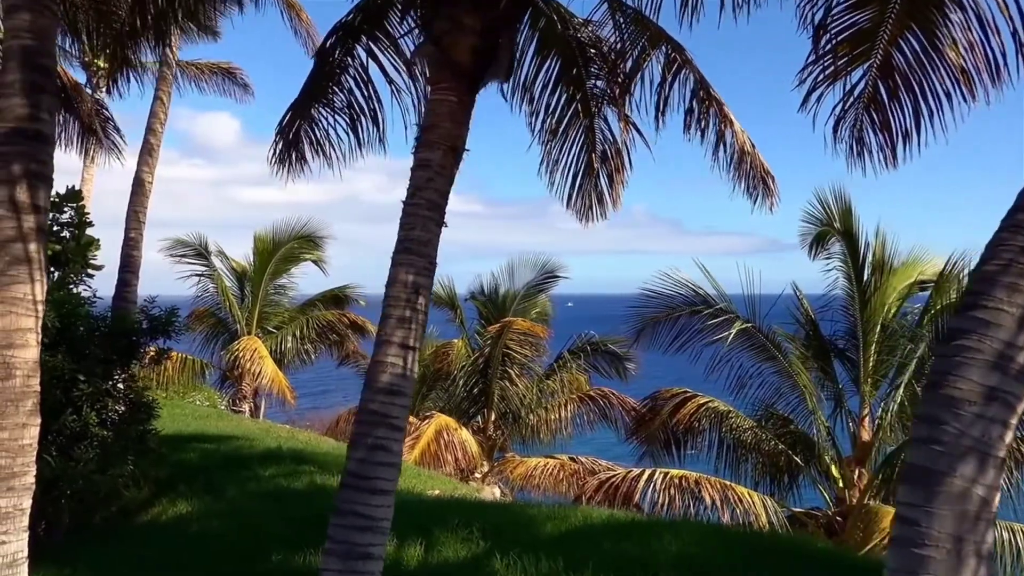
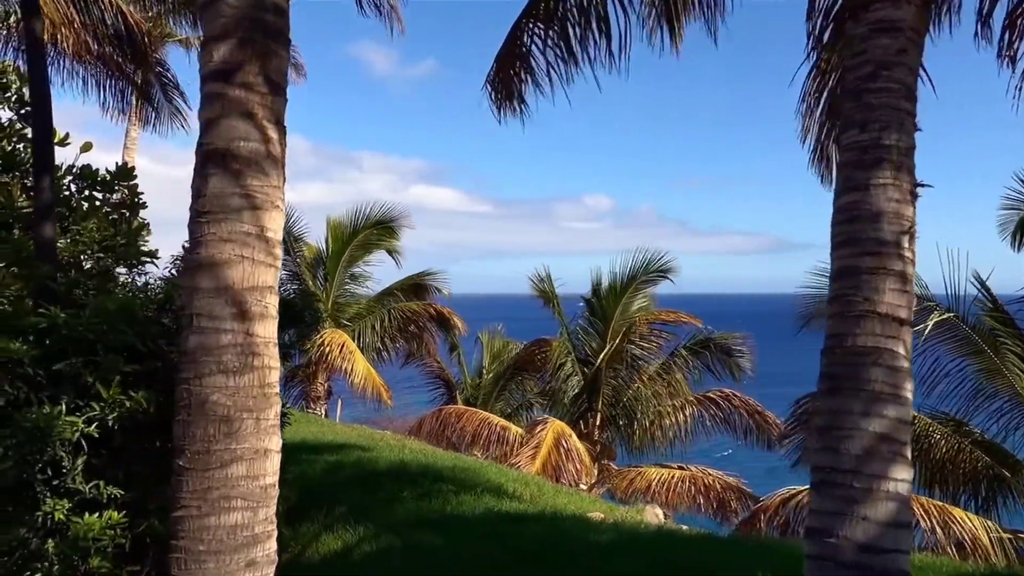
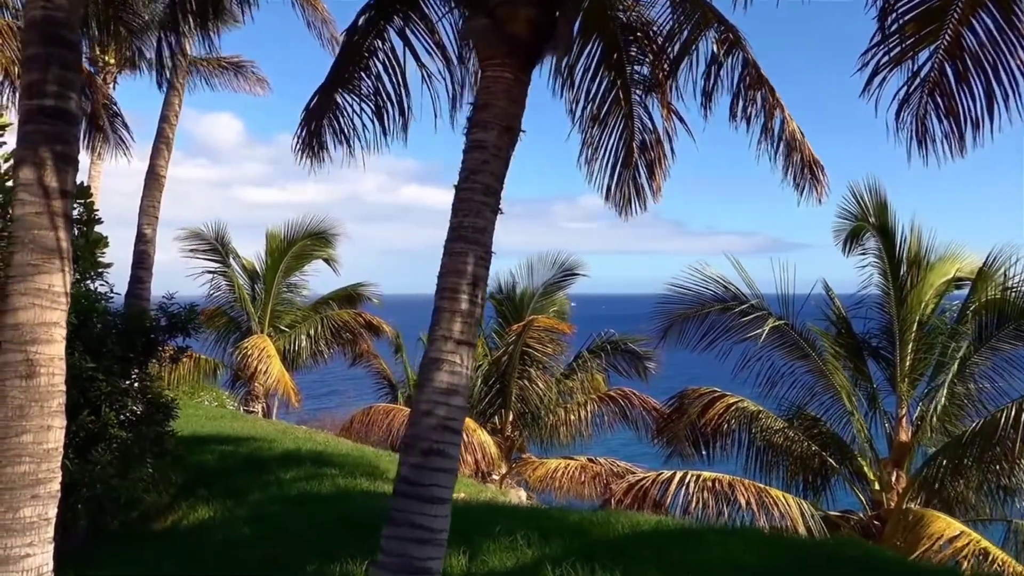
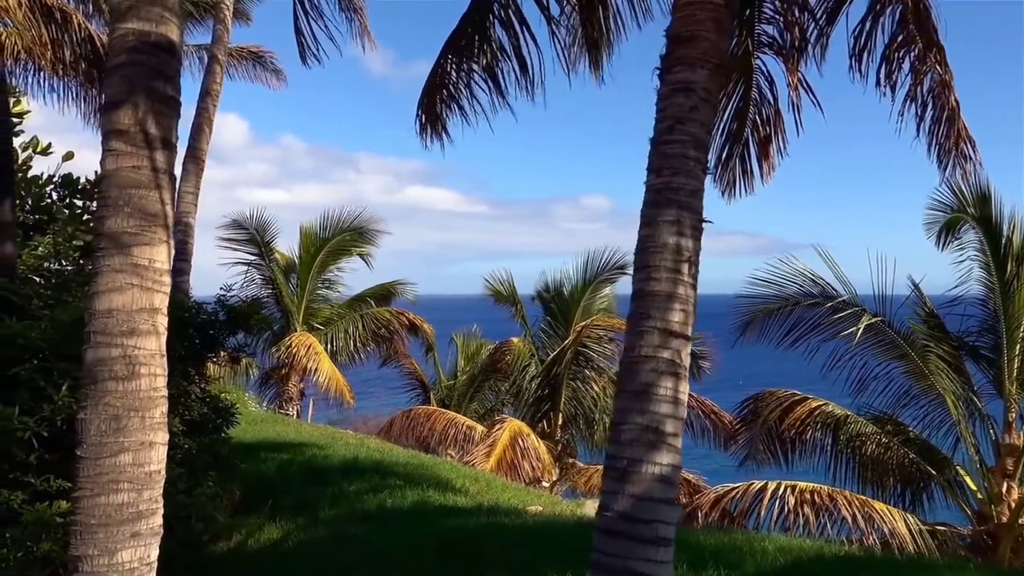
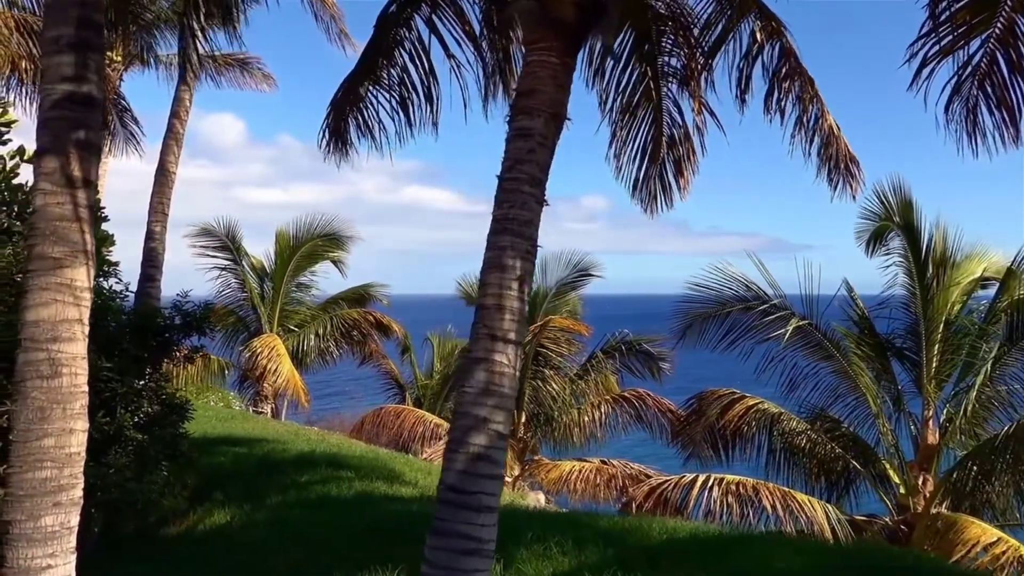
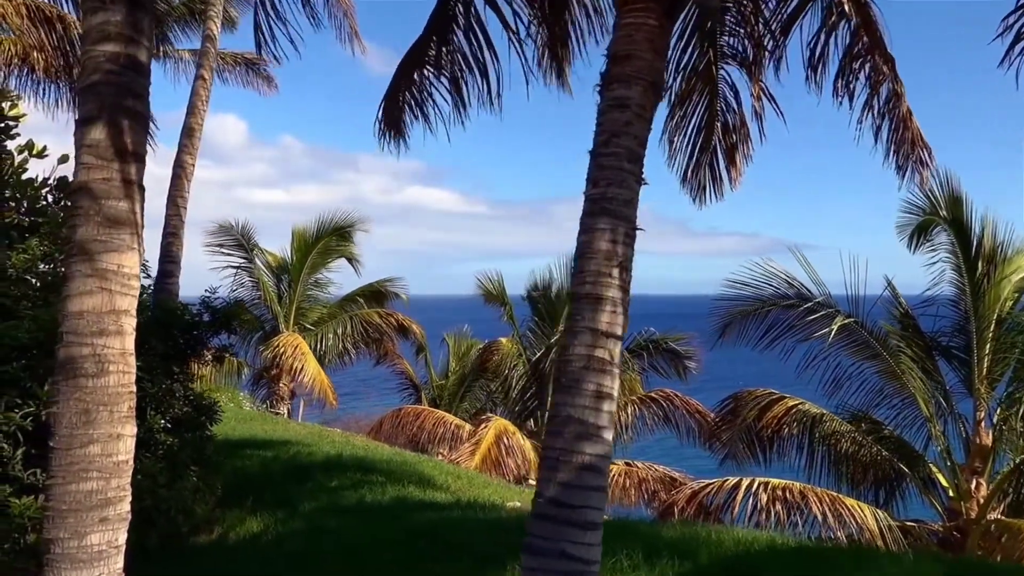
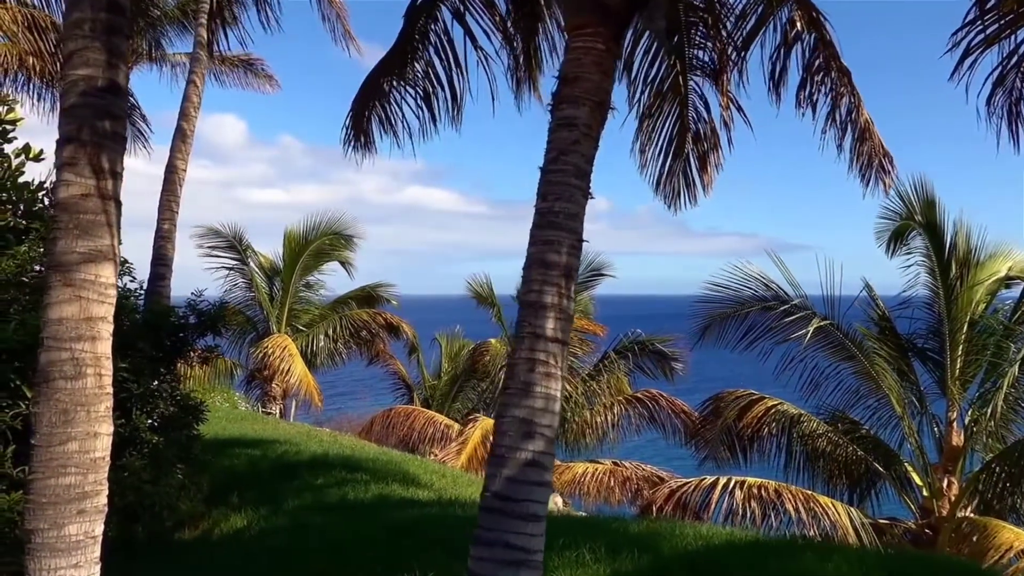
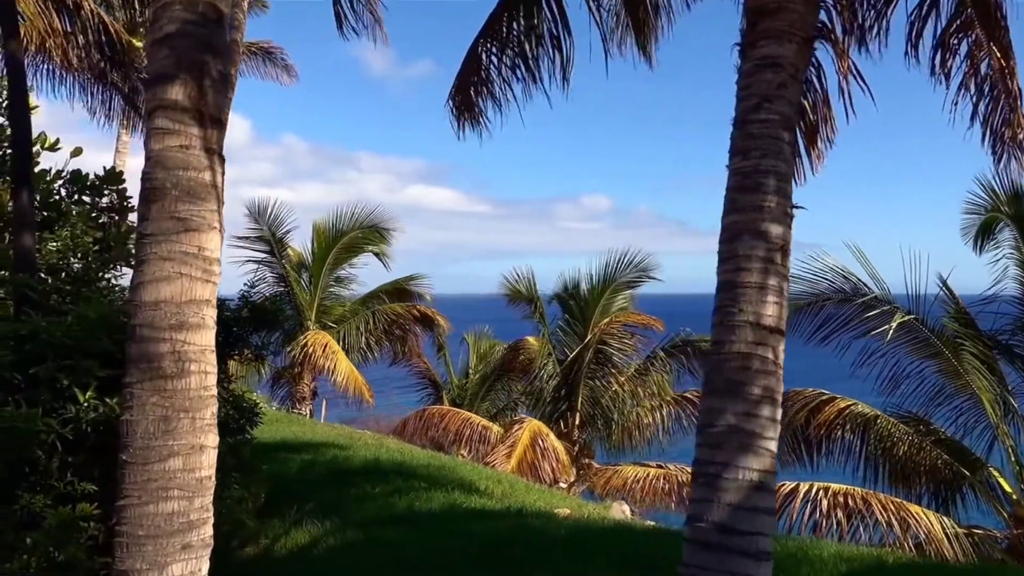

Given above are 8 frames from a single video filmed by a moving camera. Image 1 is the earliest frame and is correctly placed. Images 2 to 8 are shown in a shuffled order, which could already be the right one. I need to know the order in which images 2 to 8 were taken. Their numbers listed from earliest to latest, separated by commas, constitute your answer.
3, 5, 7, 6, 4, 8, 2
